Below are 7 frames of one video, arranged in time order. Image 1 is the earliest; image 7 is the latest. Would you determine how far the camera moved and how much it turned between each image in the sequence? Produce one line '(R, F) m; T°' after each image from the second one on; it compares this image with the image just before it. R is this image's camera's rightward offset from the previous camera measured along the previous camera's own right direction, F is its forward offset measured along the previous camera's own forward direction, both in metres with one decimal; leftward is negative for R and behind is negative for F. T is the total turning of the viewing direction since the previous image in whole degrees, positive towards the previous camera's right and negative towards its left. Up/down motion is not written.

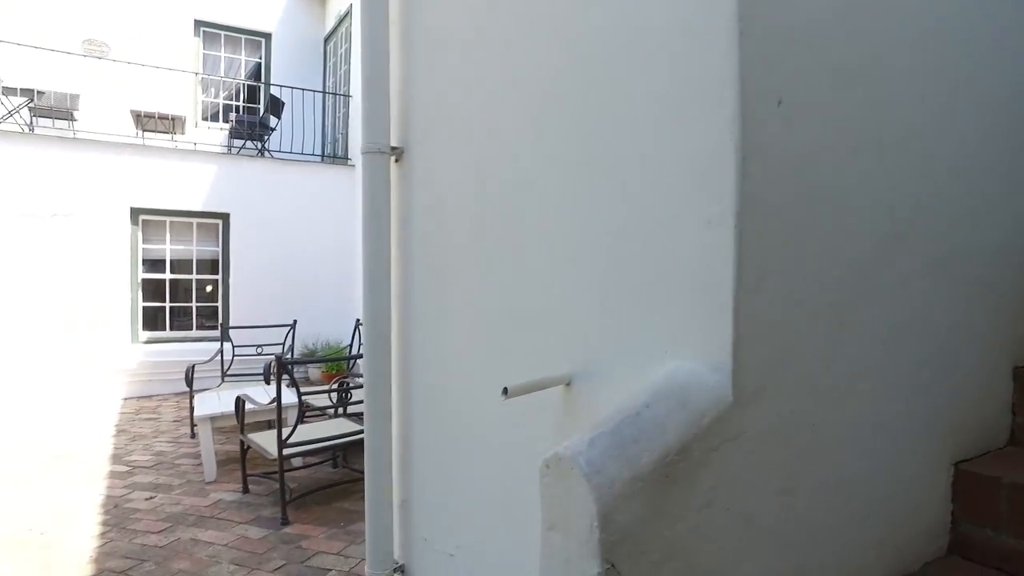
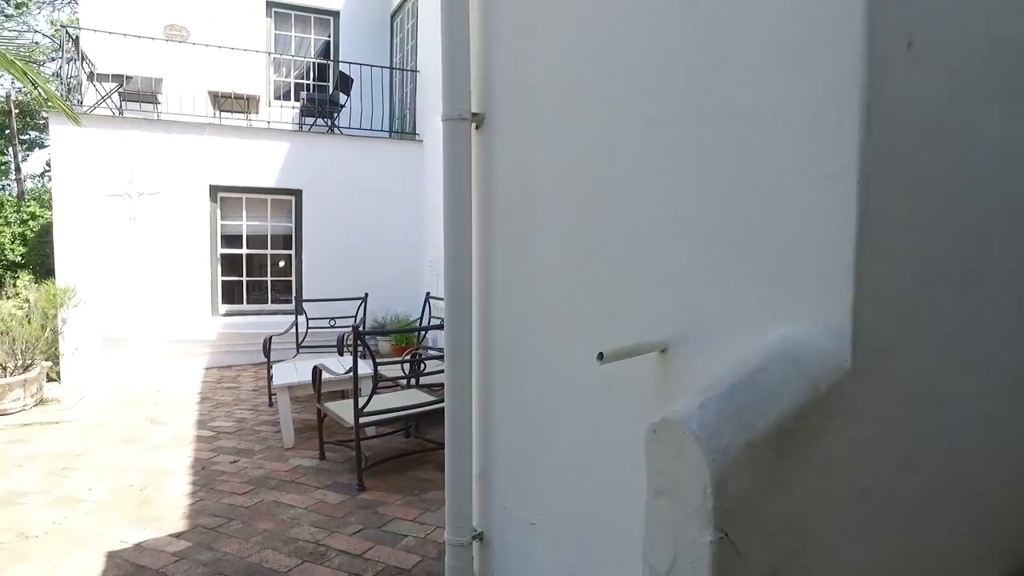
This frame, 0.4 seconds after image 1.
(-0.1, 0.0) m; -5°
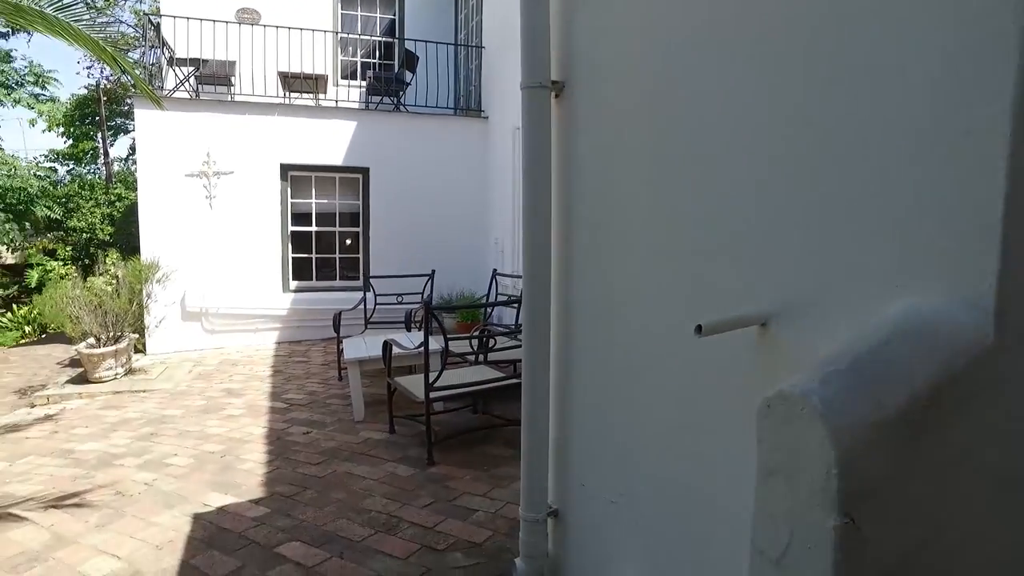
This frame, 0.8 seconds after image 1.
(-0.1, 0.0) m; -5°
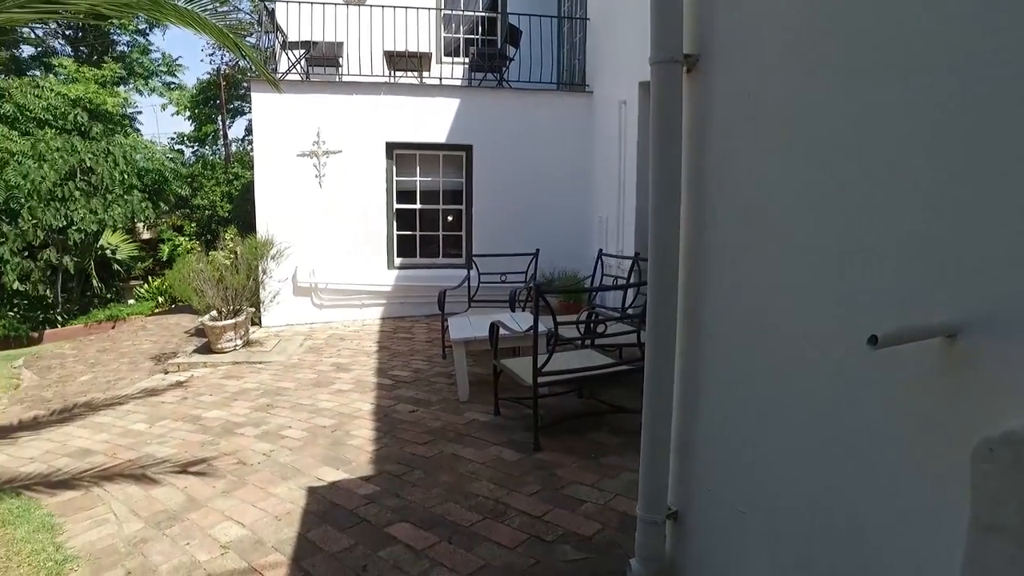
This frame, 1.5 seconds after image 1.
(-0.1, +0.1) m; -8°
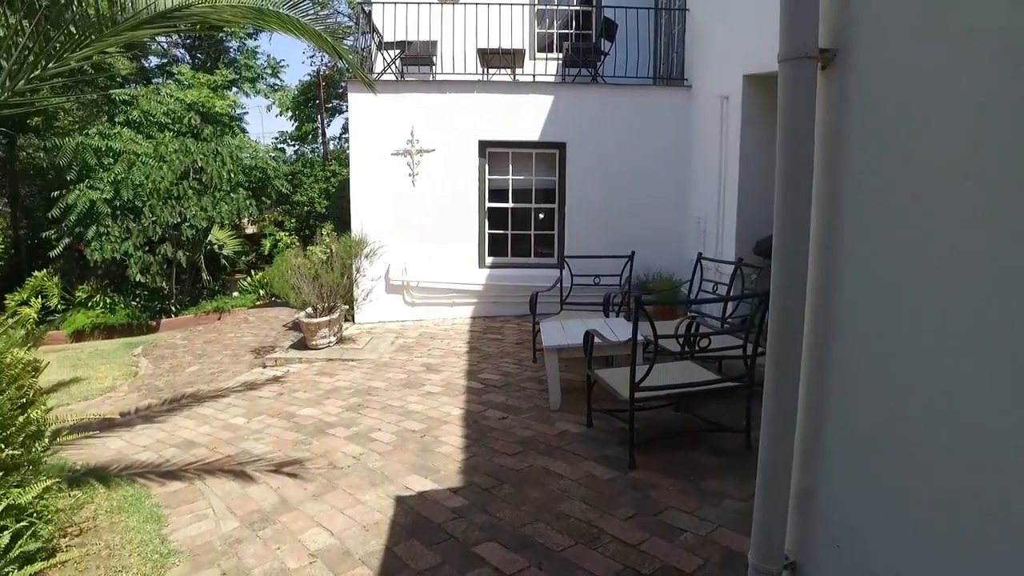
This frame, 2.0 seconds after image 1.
(0.0, +0.1) m; -7°
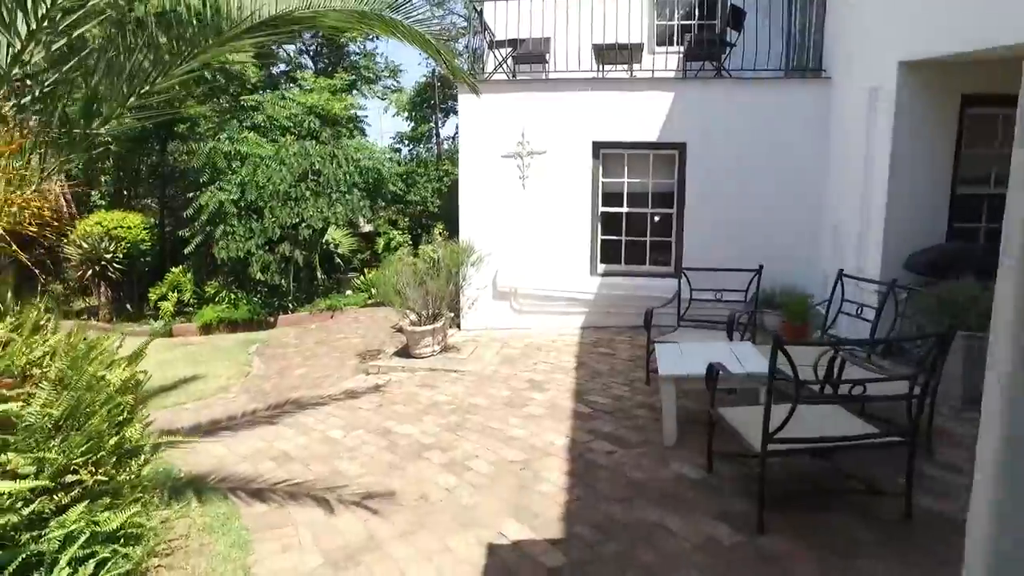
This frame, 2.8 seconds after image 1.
(0.0, +0.4) m; -9°
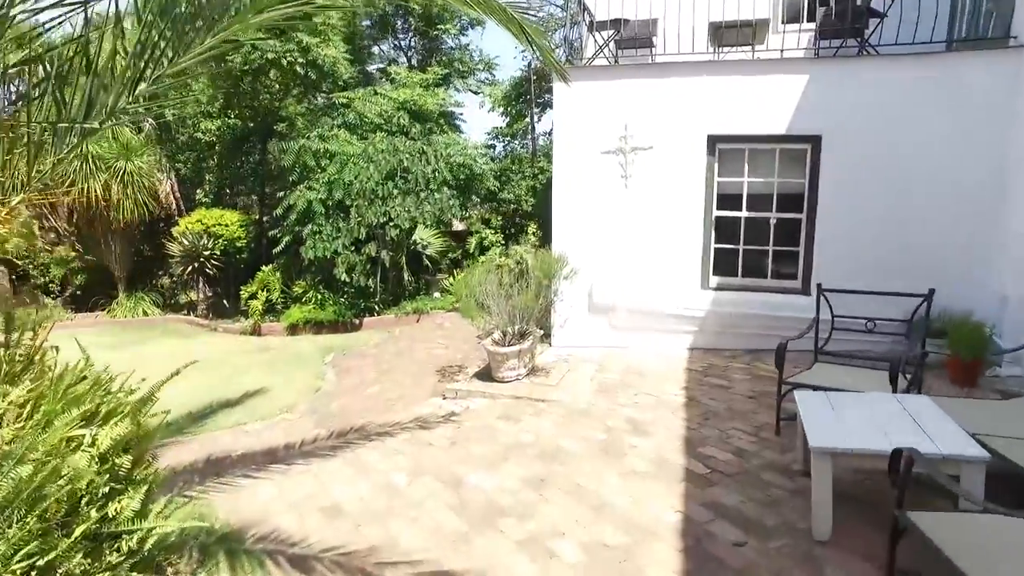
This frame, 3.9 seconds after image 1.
(0.0, +0.9) m; -8°
